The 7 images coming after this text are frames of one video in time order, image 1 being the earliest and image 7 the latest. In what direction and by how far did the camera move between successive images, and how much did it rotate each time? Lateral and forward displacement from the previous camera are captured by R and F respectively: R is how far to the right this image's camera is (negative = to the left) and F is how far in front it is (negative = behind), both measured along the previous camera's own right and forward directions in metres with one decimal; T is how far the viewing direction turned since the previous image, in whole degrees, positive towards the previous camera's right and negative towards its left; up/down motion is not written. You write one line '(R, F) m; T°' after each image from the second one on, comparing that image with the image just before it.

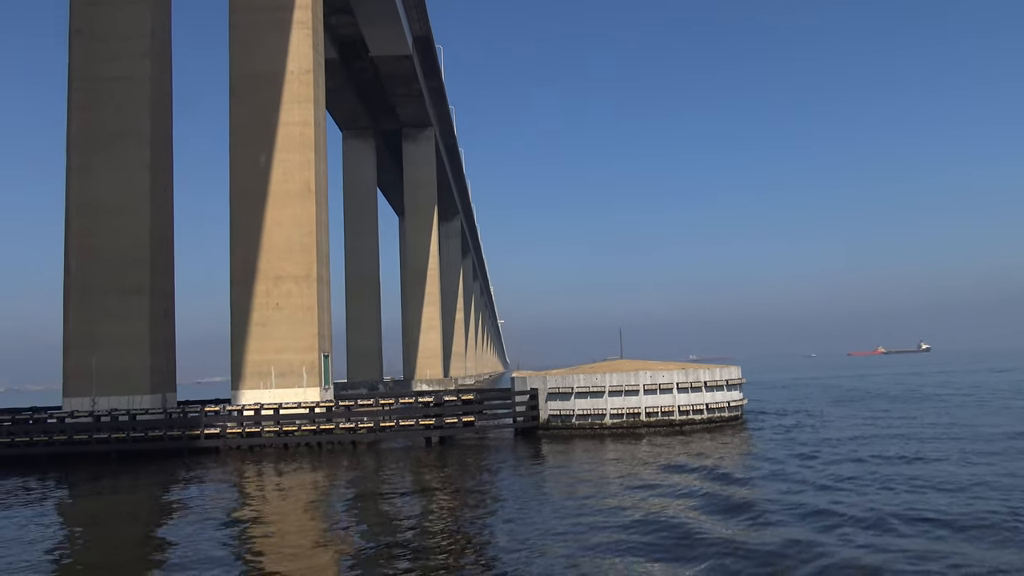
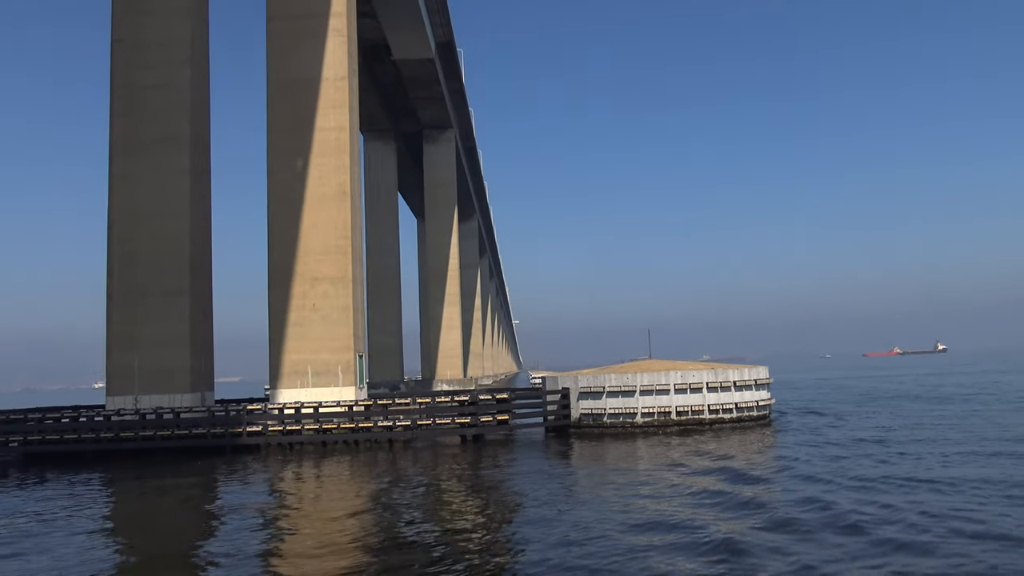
(-0.6, -0.4) m; -1°
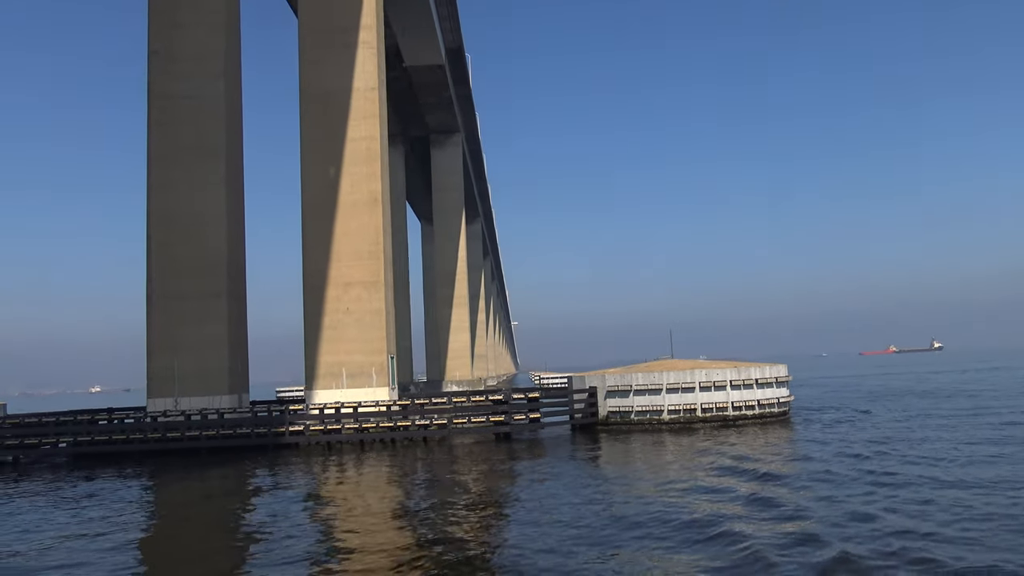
(-1.0, -0.8) m; 0°
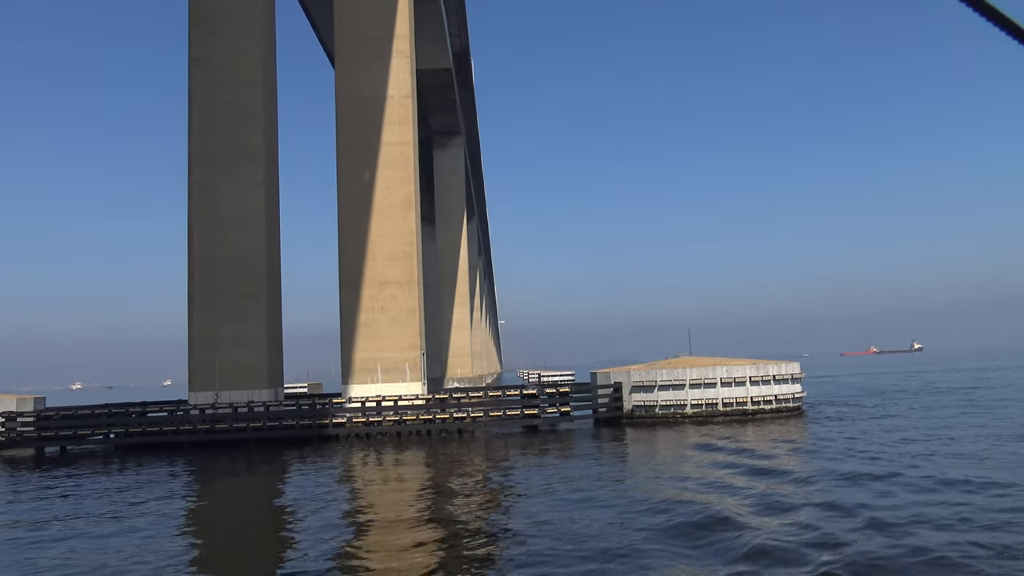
(-1.5, -1.1) m; +1°
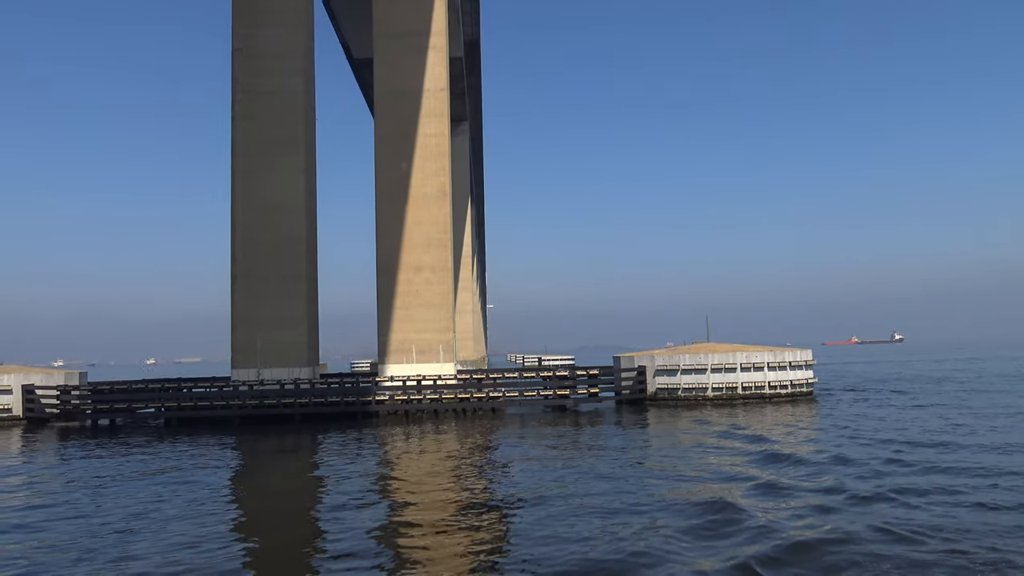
(-1.6, -1.2) m; +1°
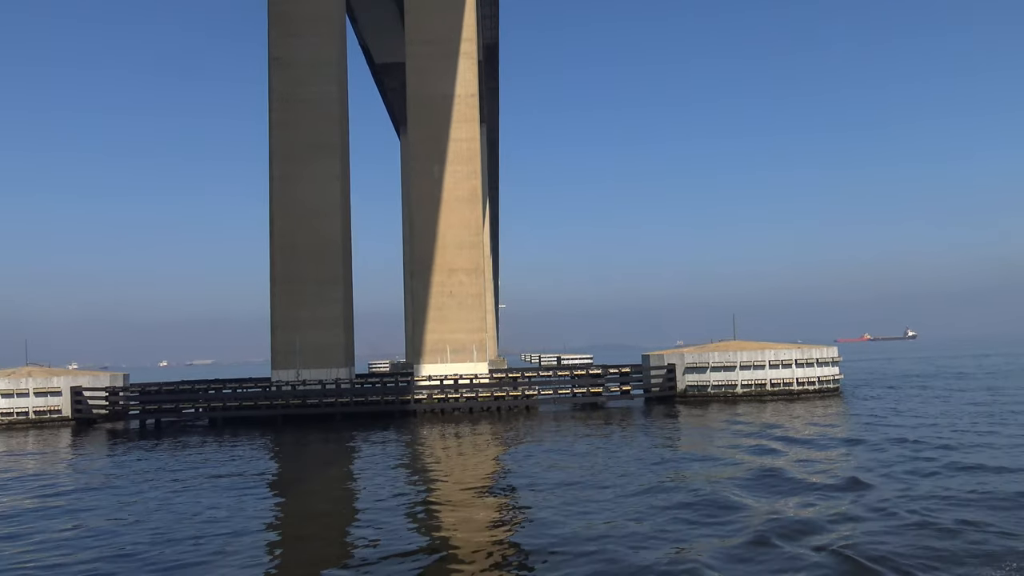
(-0.8, -0.6) m; -1°
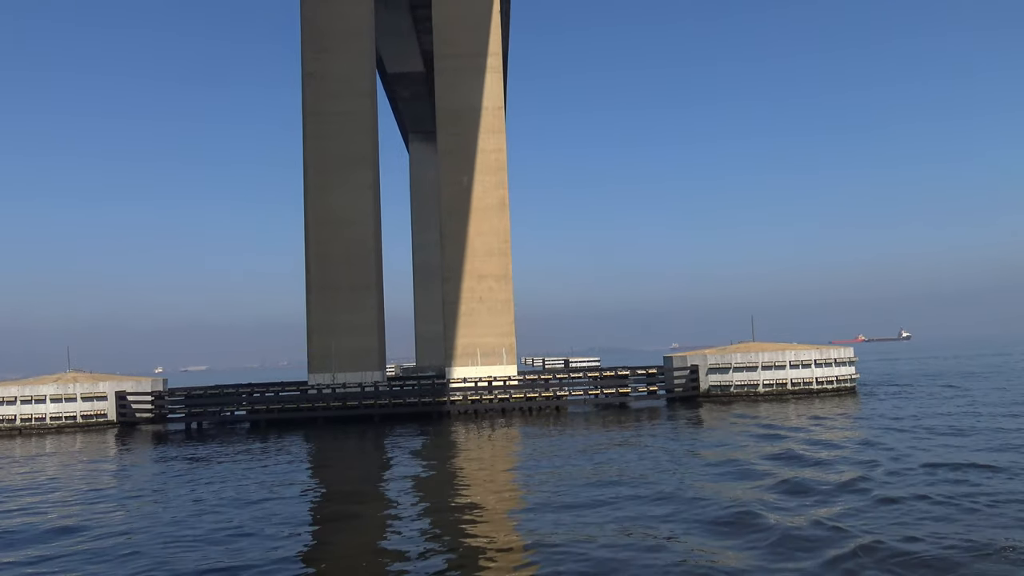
(-1.3, -1.0) m; +1°
